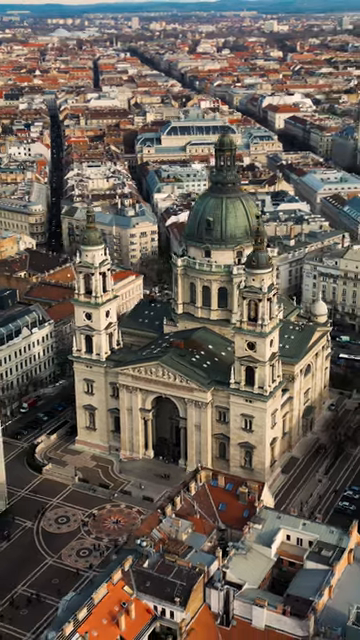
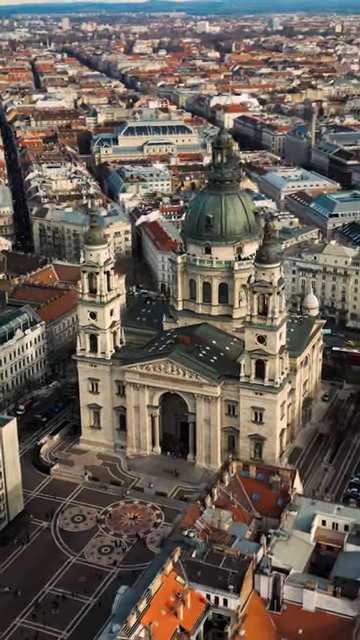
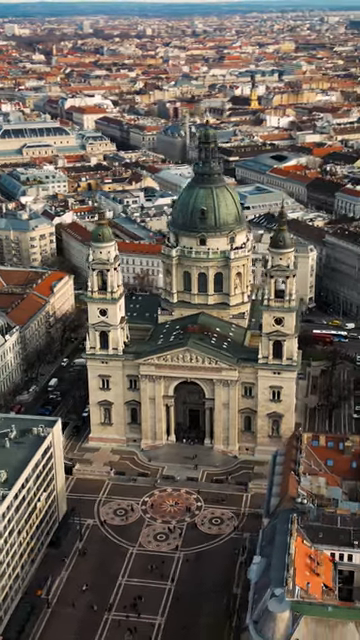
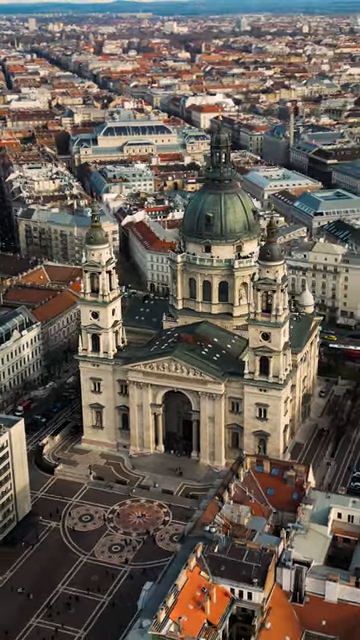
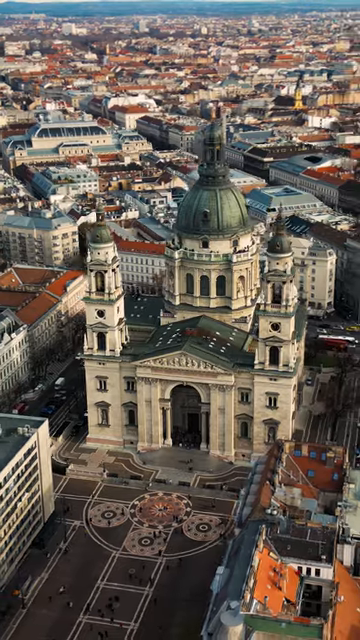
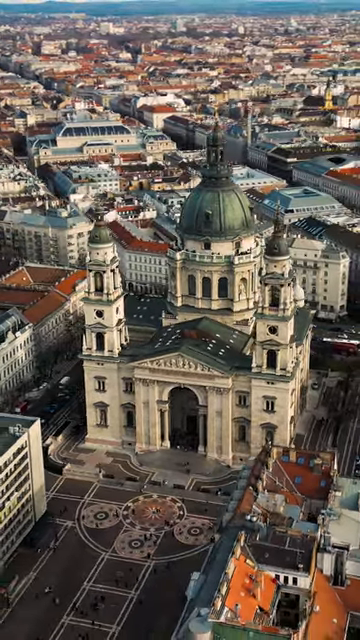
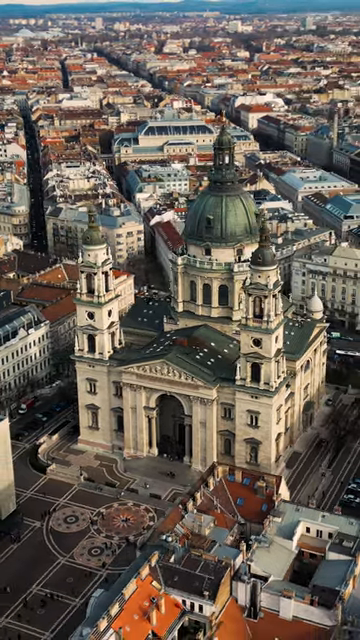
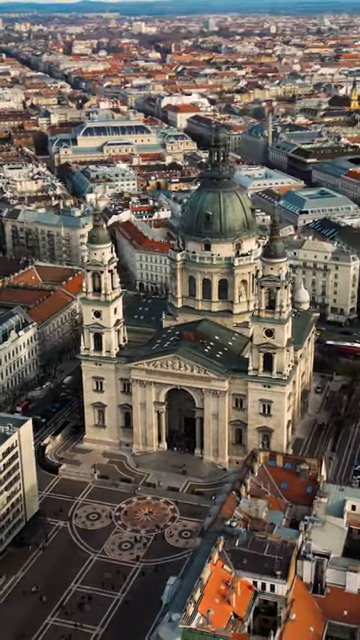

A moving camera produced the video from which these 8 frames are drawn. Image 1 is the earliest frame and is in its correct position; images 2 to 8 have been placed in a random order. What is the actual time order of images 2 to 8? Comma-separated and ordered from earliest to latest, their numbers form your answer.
7, 2, 4, 8, 6, 5, 3
